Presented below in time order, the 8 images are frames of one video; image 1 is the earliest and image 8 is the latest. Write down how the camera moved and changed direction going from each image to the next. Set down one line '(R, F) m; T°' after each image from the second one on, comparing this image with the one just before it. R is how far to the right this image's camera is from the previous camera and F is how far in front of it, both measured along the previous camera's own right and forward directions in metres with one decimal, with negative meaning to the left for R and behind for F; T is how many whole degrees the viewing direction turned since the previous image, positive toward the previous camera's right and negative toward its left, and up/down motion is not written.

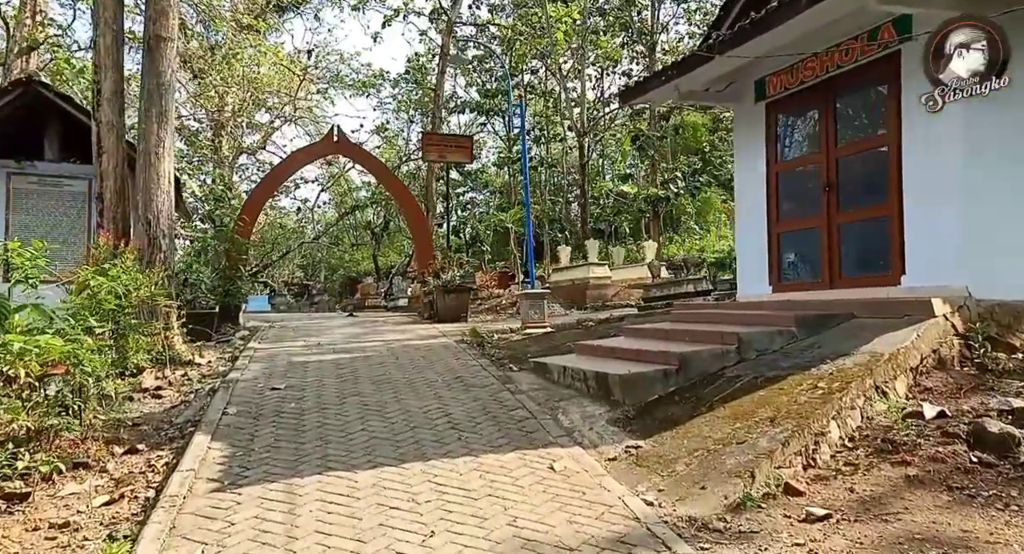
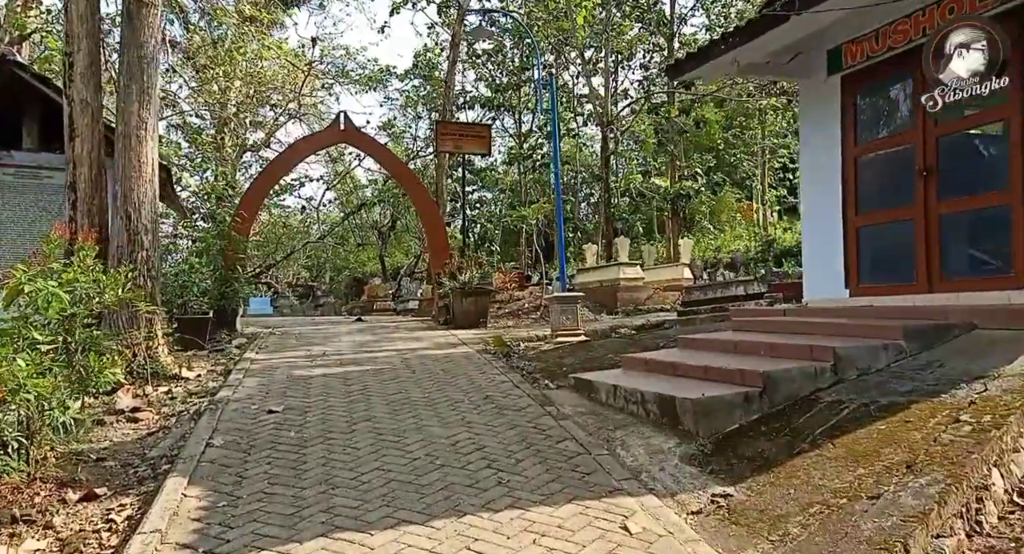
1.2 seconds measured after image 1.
(-0.2, +0.9) m; 0°
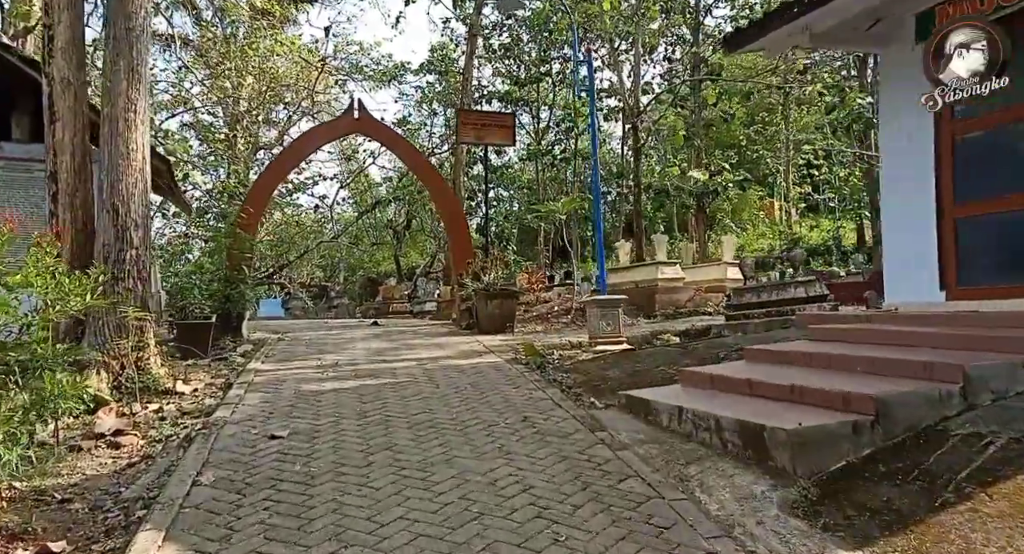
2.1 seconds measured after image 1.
(-0.2, +0.7) m; -1°
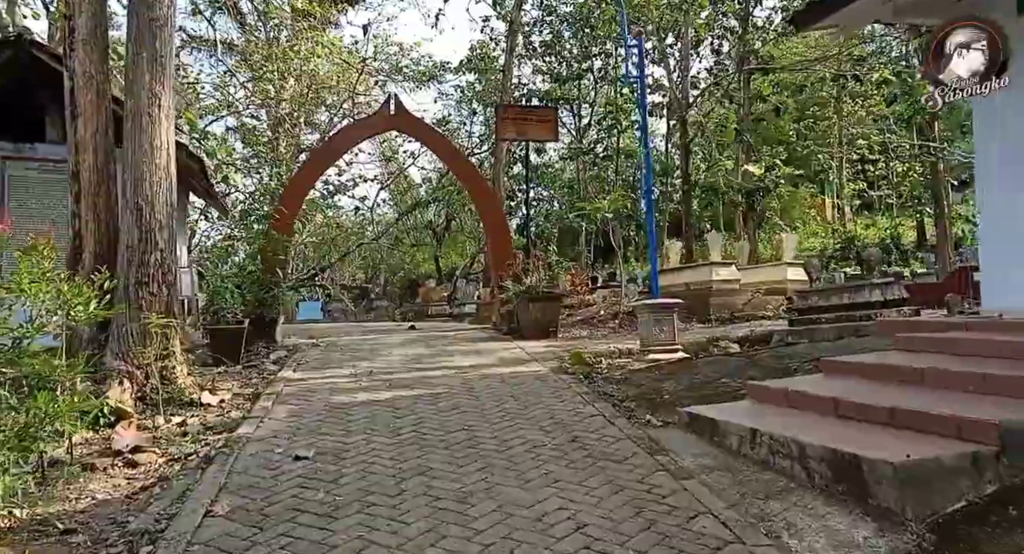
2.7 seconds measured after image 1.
(0.0, +0.4) m; -3°
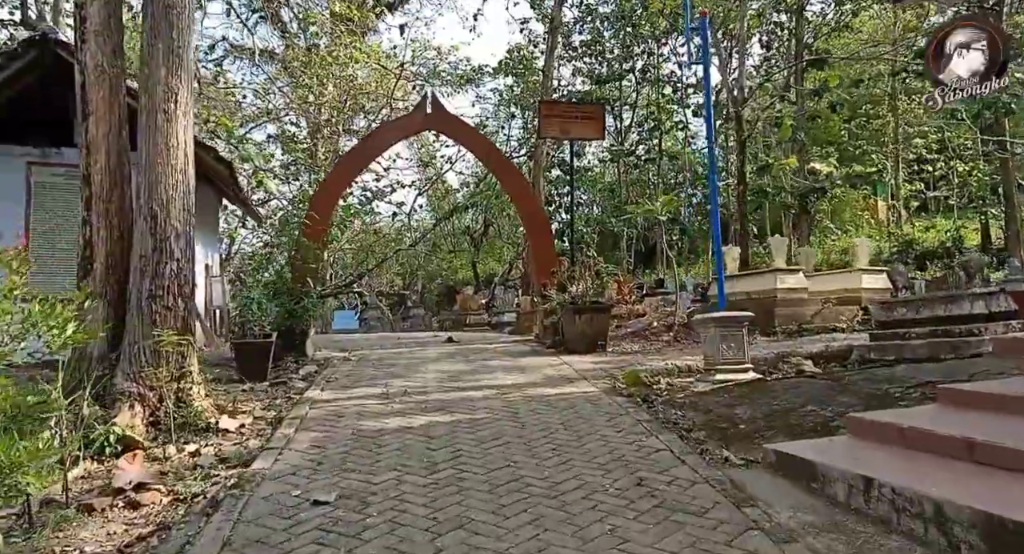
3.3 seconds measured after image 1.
(-0.1, +0.6) m; -3°
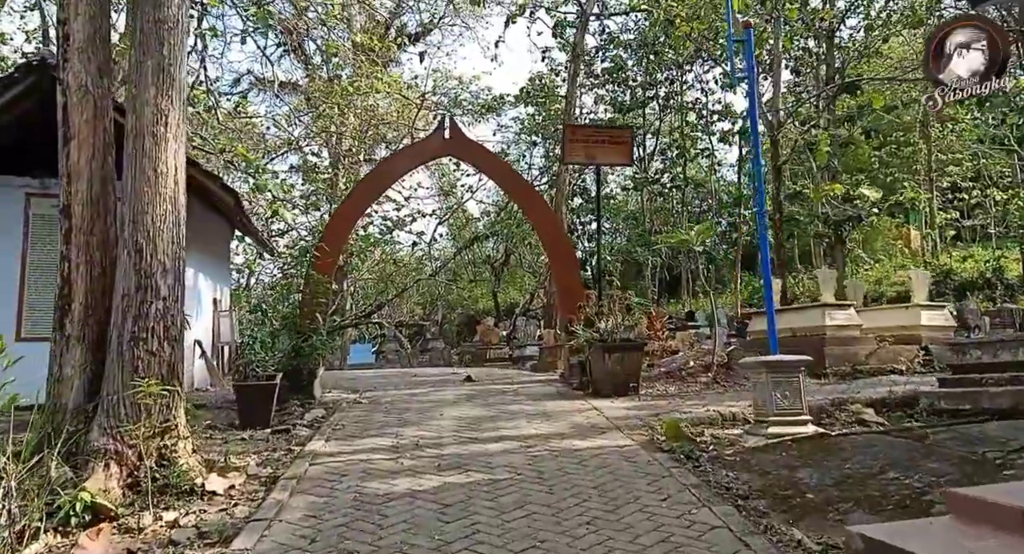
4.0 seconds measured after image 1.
(0.0, +0.6) m; -2°
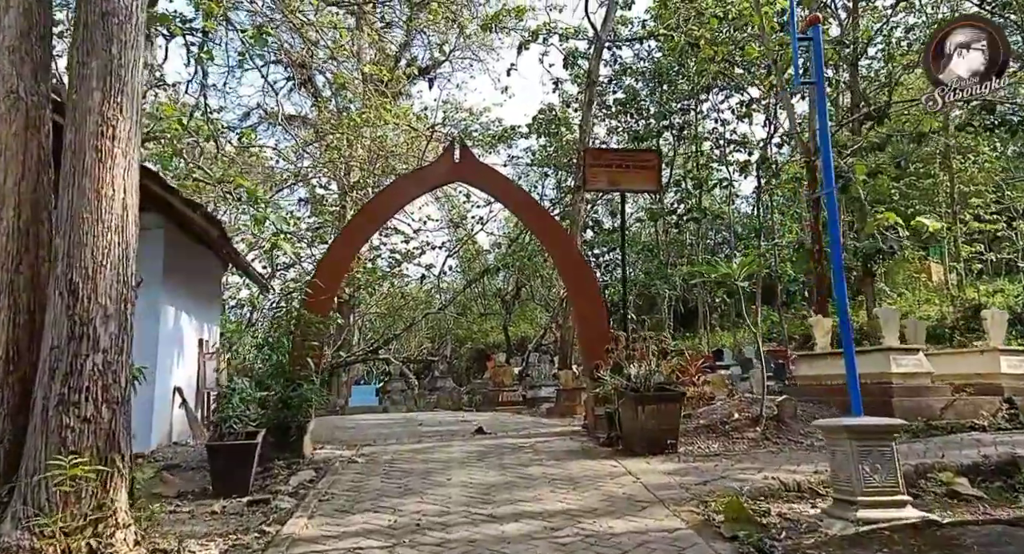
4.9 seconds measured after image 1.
(-0.1, +0.9) m; -1°
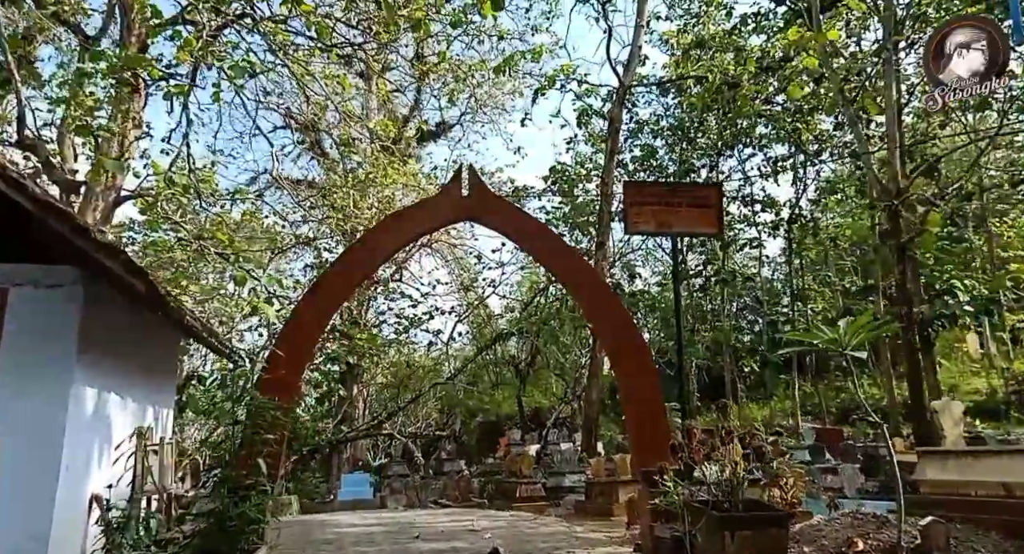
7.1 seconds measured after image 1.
(-0.1, +1.7) m; -1°
